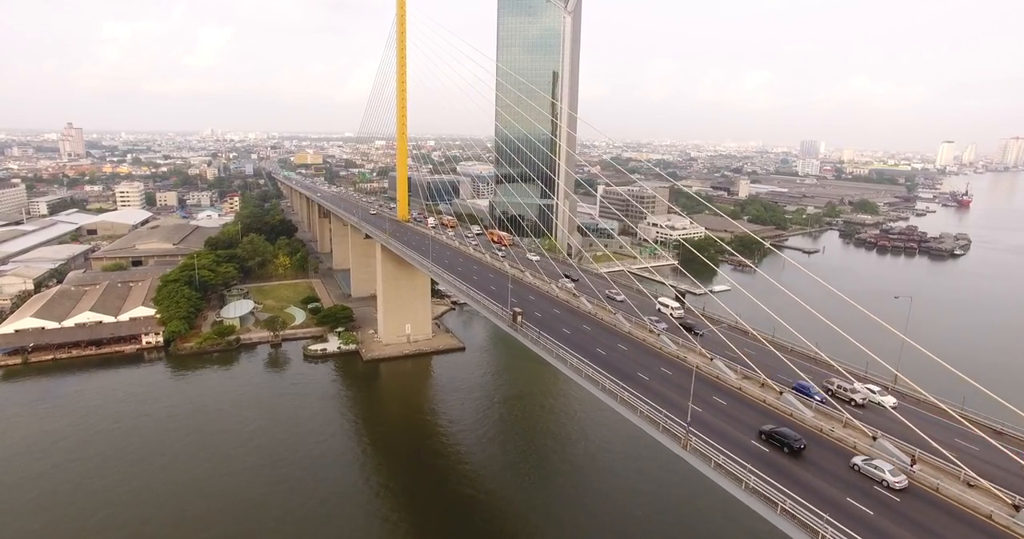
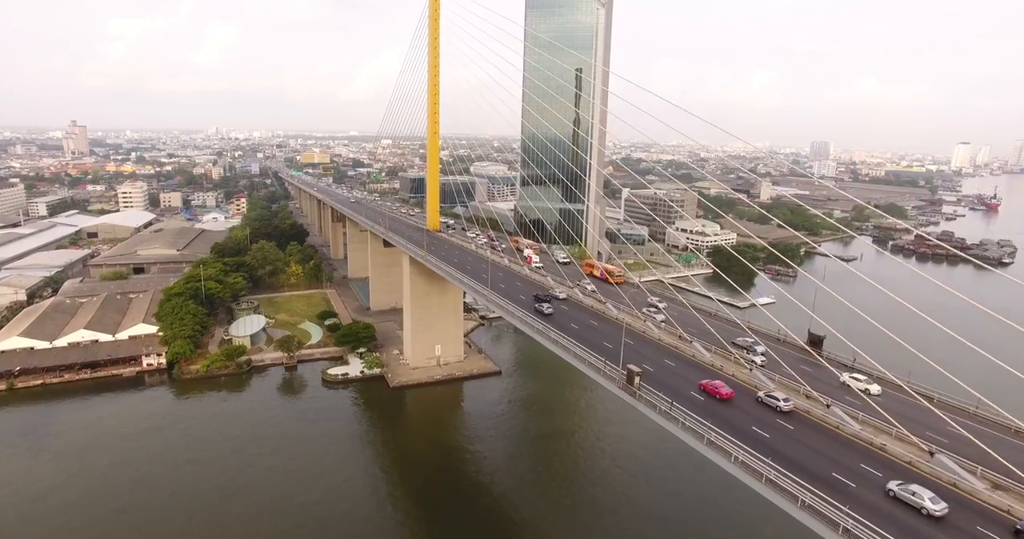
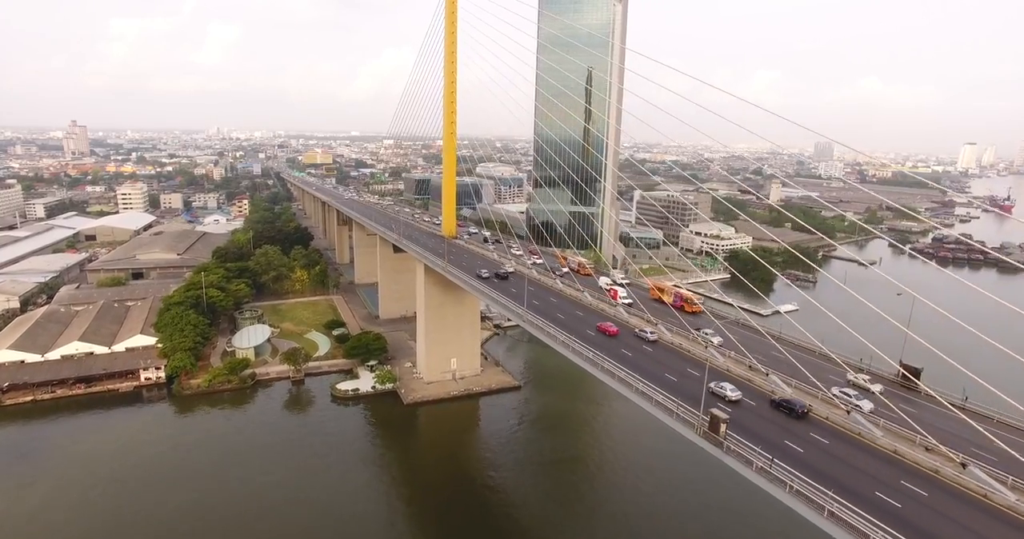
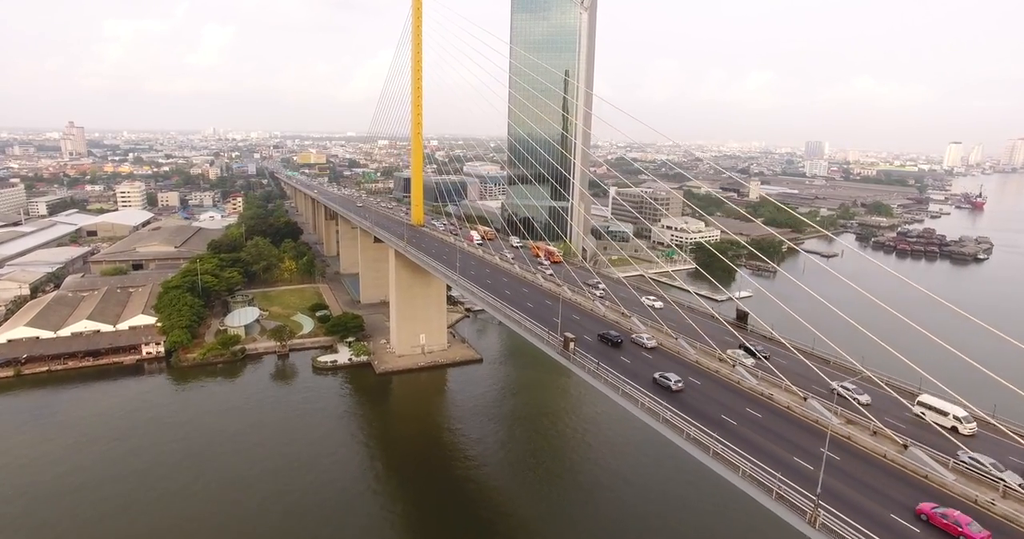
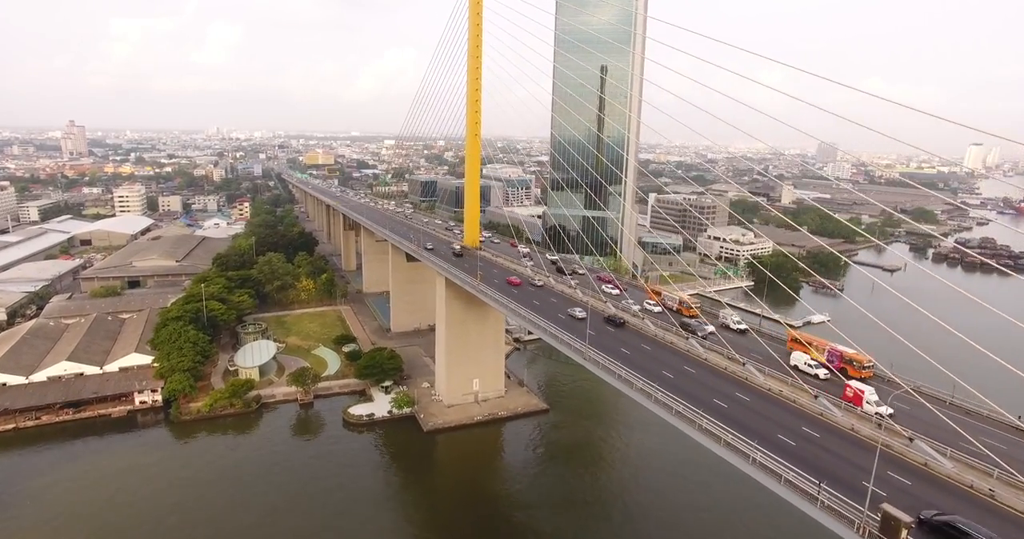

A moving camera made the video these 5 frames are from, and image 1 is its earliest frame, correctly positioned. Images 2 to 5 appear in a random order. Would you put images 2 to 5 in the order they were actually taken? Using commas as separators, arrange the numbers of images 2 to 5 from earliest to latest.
4, 2, 3, 5
